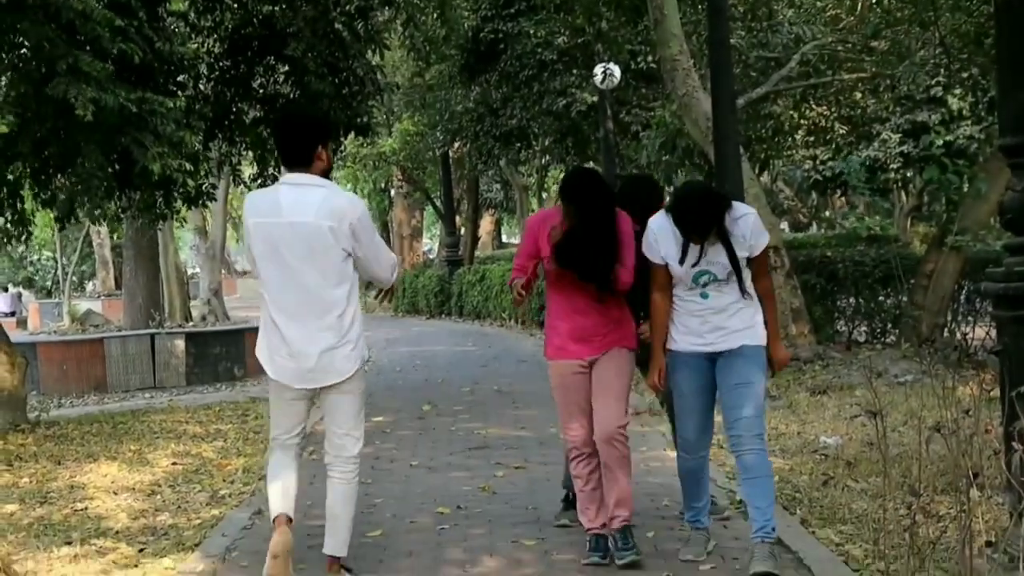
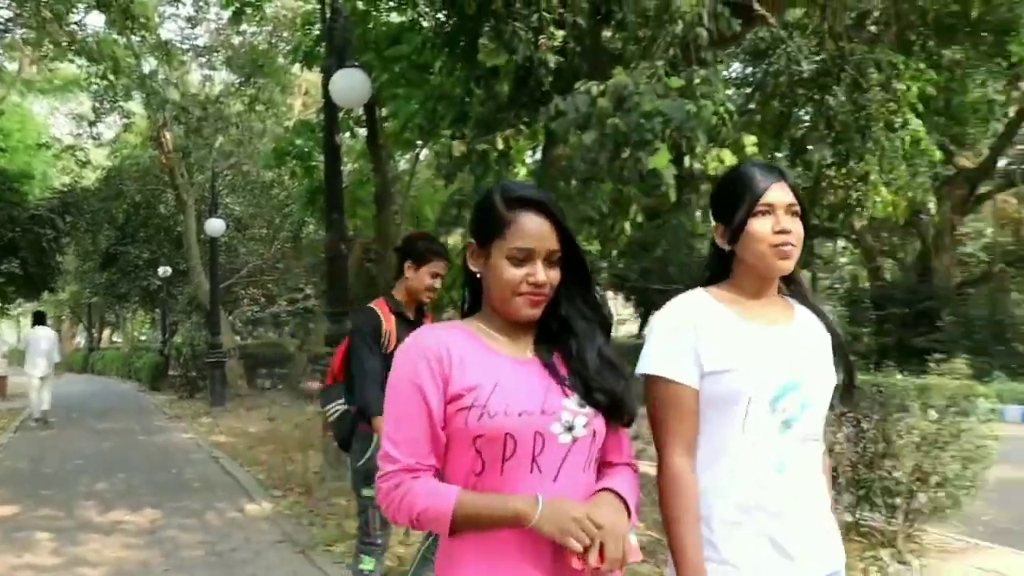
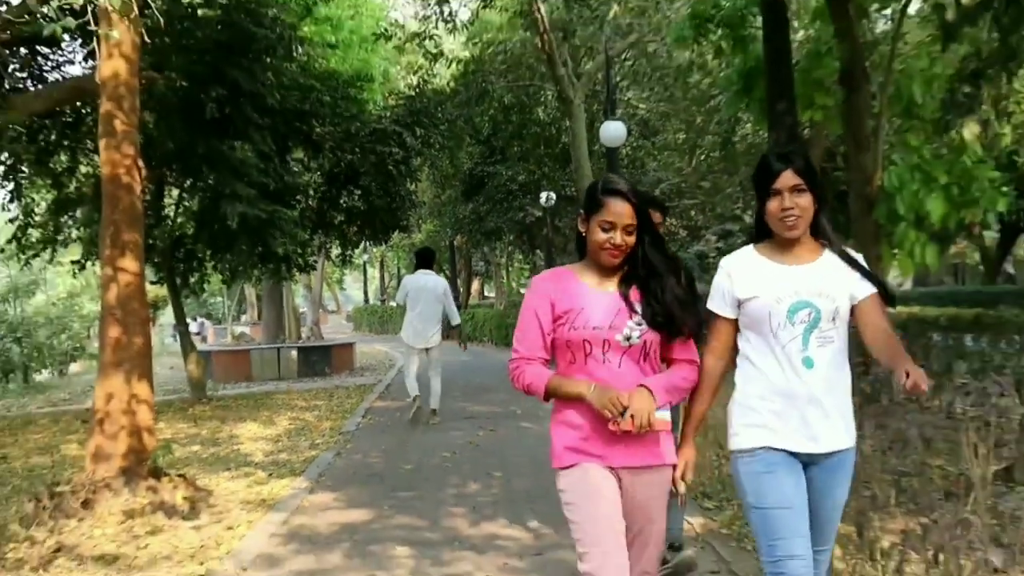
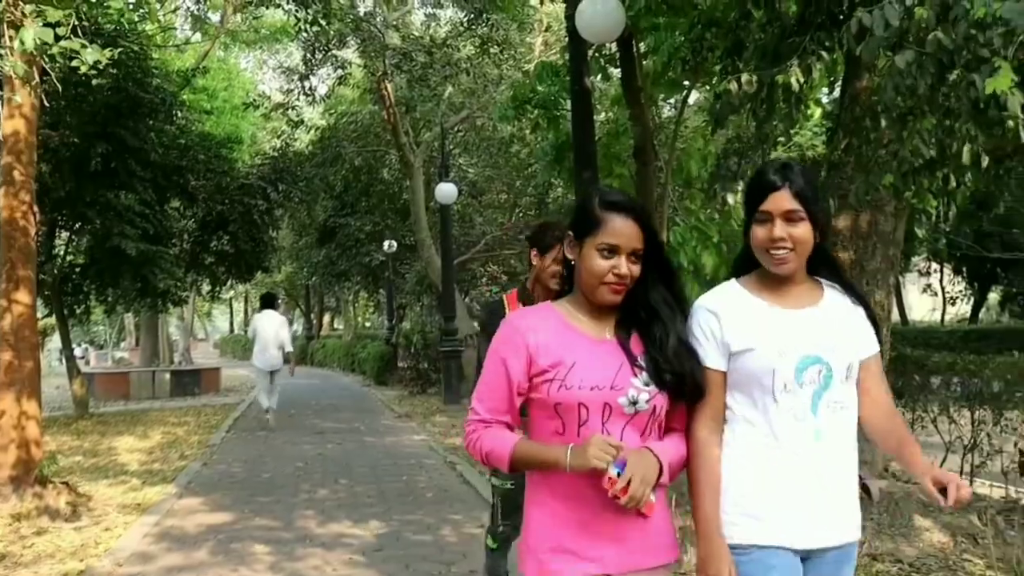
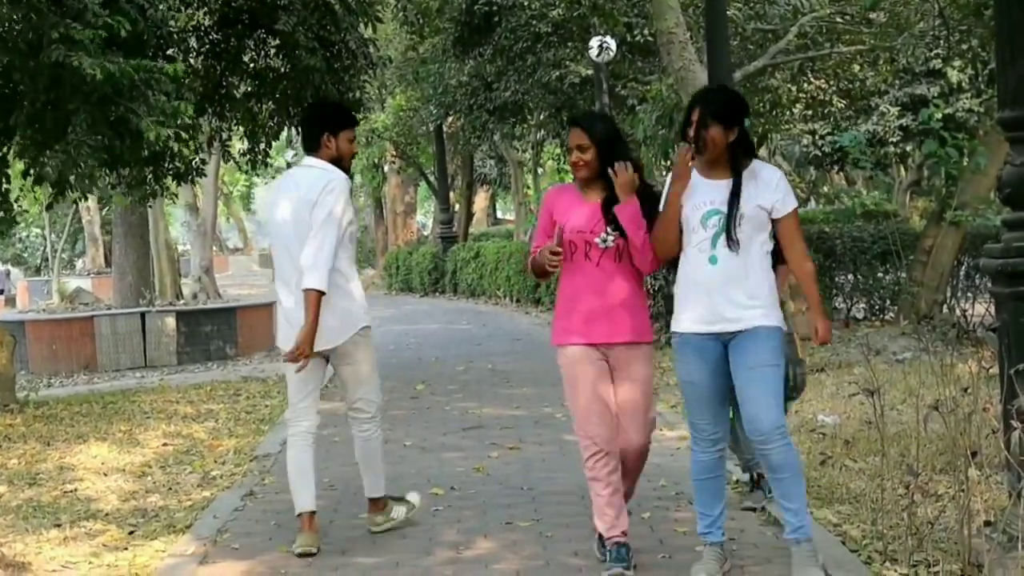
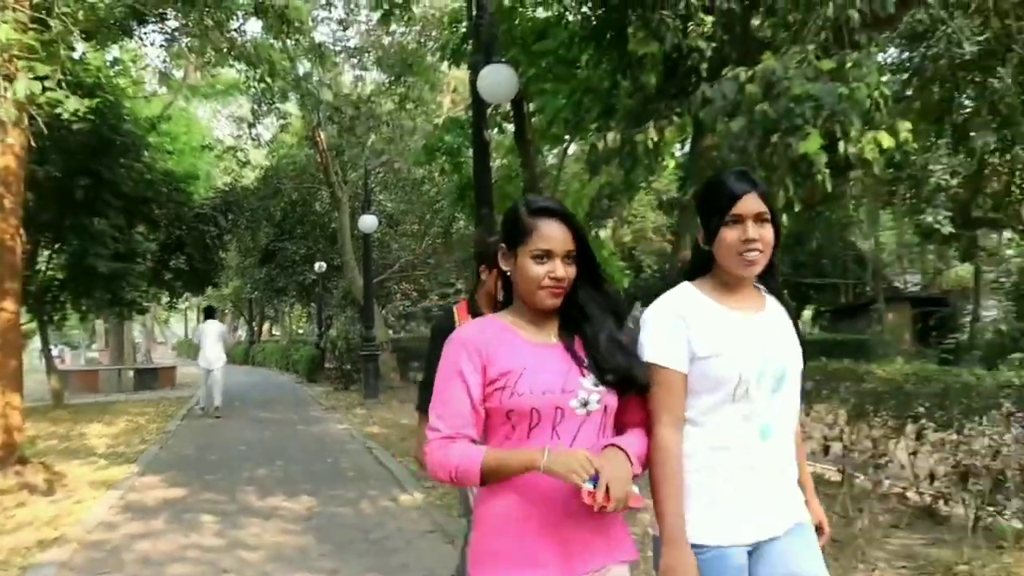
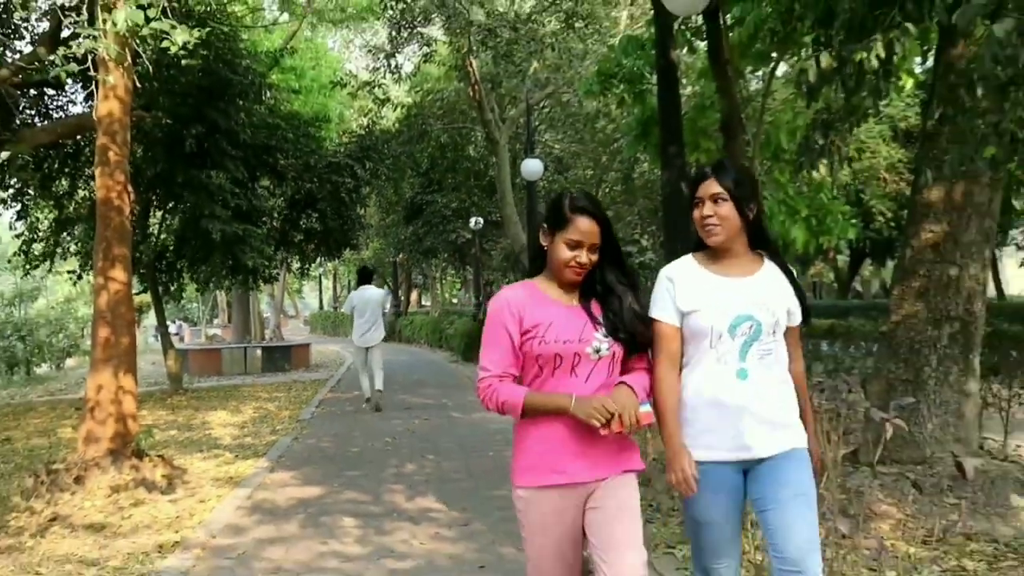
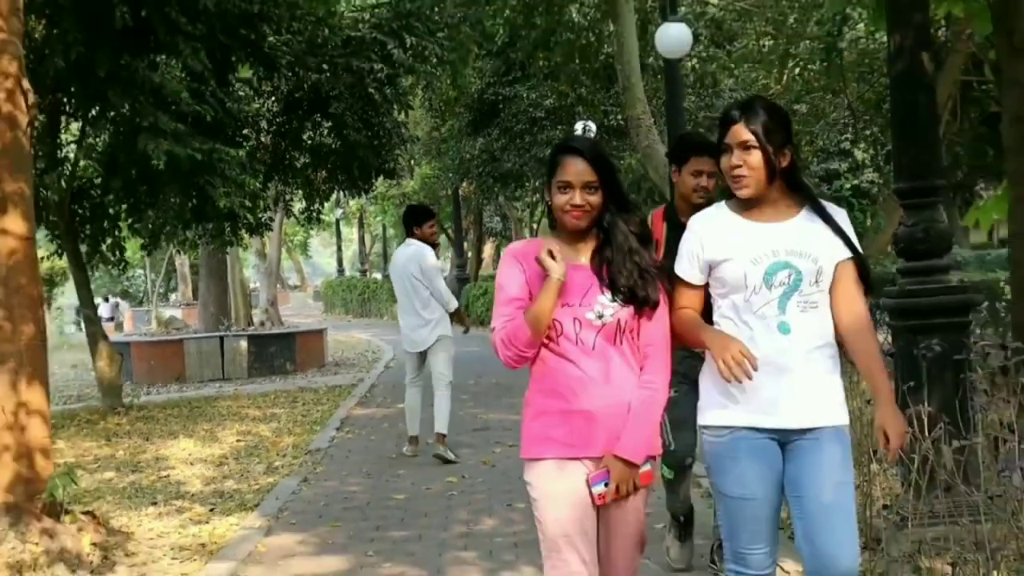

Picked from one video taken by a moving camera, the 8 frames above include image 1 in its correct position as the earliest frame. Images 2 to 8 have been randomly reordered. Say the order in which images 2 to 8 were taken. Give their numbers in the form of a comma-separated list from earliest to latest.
5, 8, 3, 7, 4, 6, 2
